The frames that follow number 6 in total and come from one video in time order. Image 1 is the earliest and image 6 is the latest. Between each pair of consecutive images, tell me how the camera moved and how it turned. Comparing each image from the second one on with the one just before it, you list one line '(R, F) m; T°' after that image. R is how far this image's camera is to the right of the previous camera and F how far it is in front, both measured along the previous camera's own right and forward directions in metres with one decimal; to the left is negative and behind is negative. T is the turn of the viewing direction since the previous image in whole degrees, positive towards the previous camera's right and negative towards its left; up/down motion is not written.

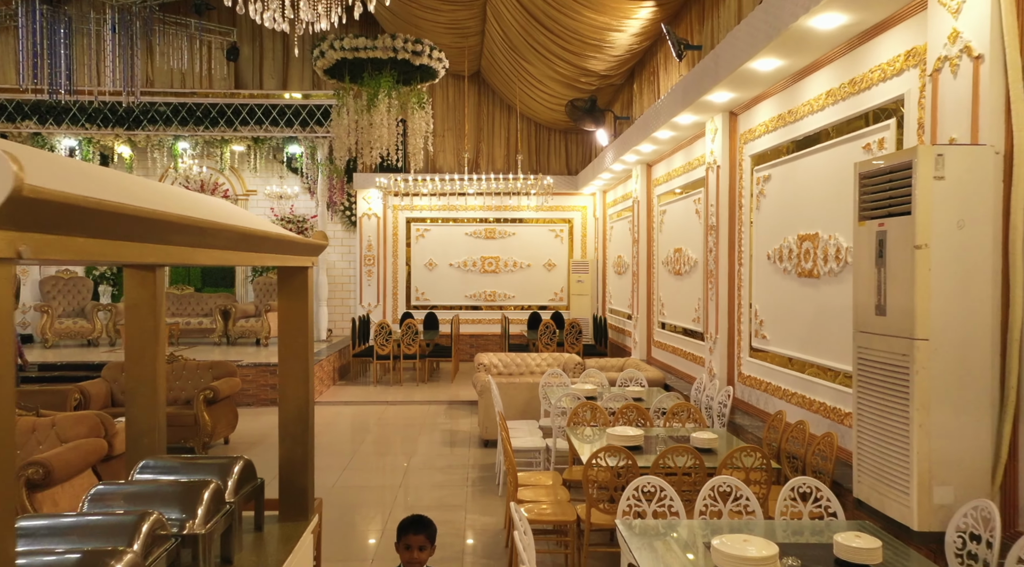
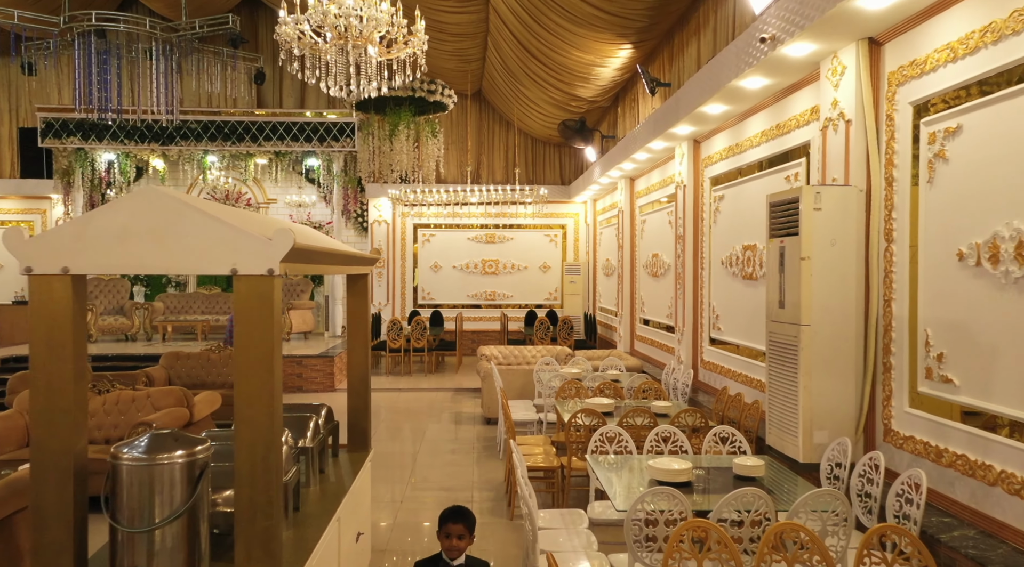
(0.0, -1.3) m; 0°
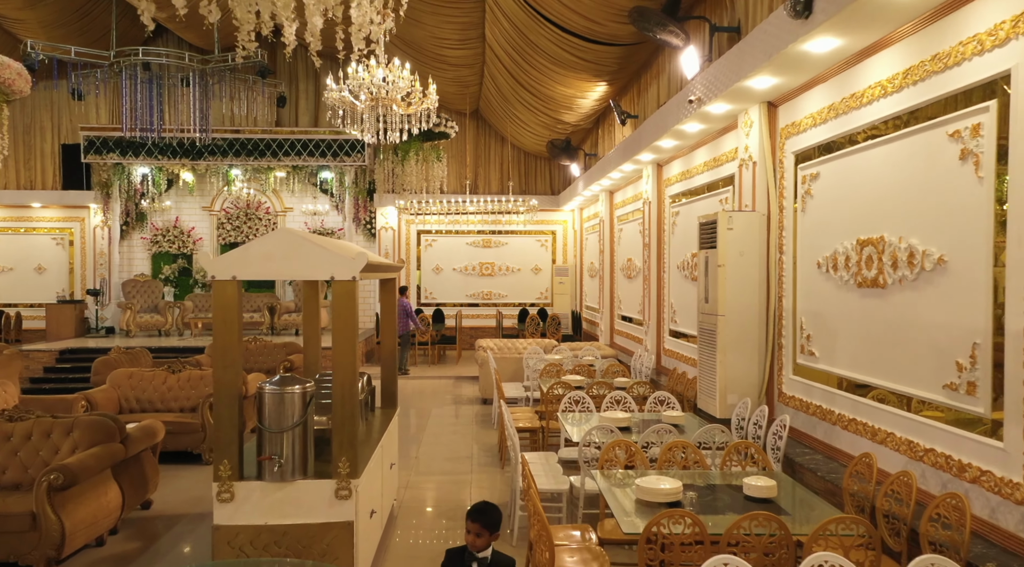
(+0.1, -1.6) m; 0°
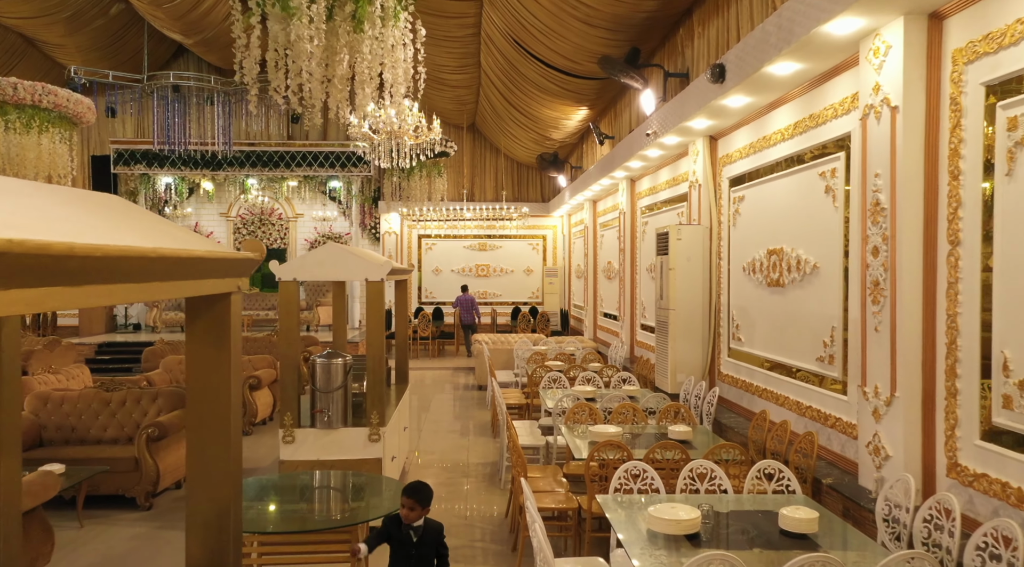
(+0.1, -1.4) m; 0°
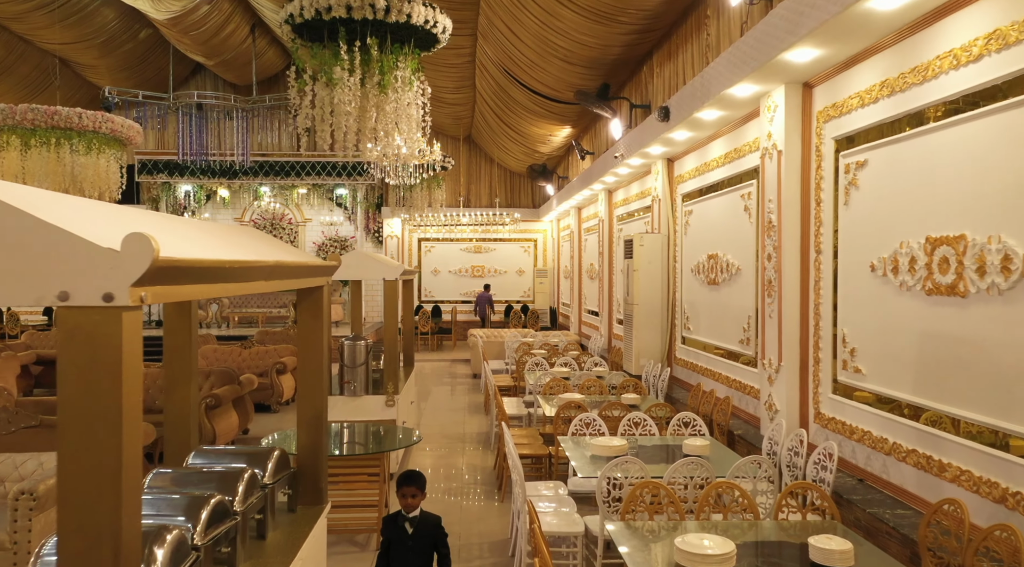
(+0.1, -1.4) m; 0°
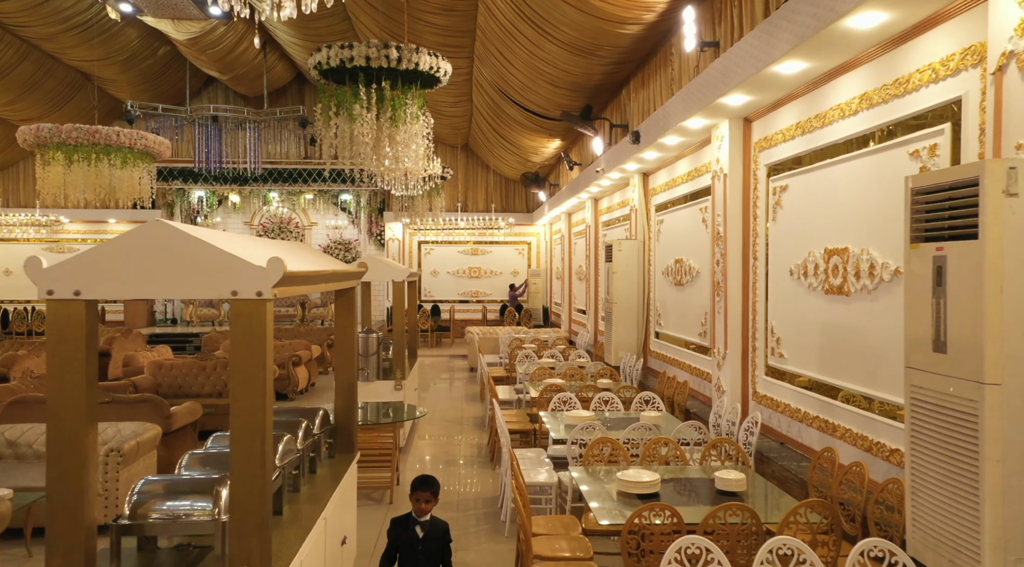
(+0.1, -1.1) m; 0°
